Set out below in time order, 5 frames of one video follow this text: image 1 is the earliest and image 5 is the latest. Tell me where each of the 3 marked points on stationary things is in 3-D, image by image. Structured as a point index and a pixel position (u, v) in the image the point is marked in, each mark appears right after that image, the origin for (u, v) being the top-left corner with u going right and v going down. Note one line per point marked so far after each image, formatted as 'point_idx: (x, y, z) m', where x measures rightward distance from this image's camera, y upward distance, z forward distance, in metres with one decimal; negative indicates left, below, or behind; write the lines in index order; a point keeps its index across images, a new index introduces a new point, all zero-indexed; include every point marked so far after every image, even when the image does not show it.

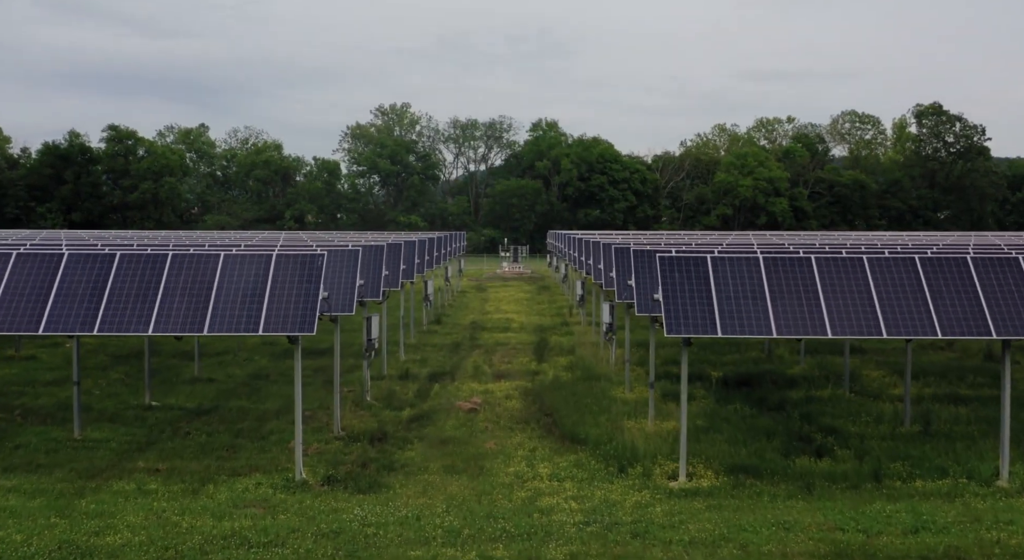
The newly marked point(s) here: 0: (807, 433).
0: (+5.2, -2.7, +15.7) m
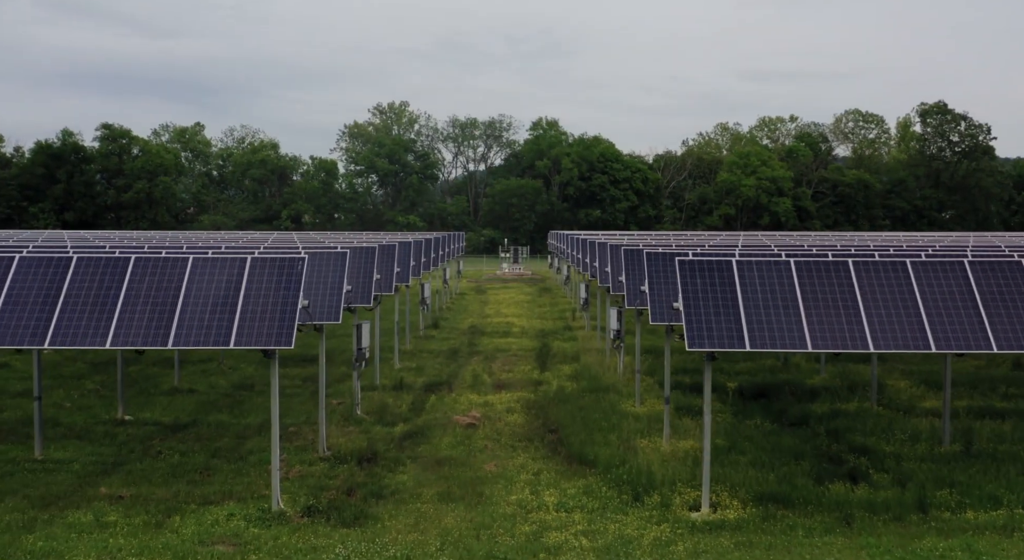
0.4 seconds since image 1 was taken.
0: (+5.2, -2.8, +14.4) m
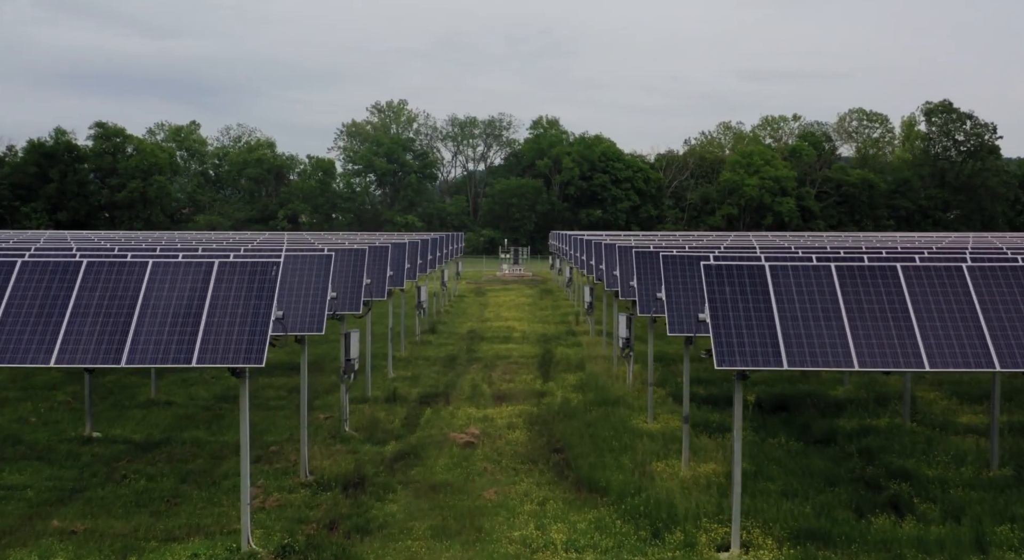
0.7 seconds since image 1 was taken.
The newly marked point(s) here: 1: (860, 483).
0: (+5.2, -2.9, +13.0) m
1: (+5.0, -2.9, +12.9) m
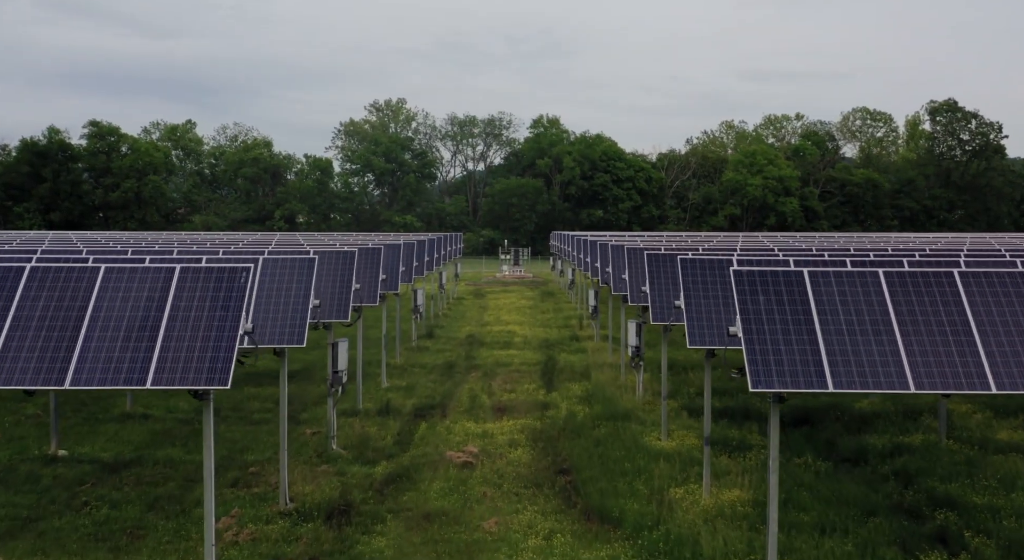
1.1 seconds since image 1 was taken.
0: (+5.3, -2.9, +11.7) m
1: (+5.0, -3.0, +11.6) m
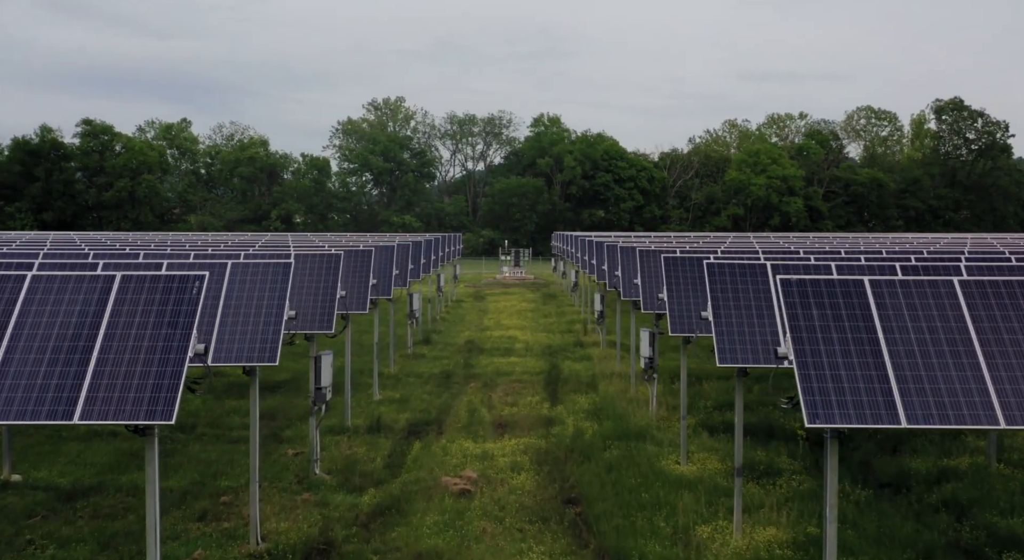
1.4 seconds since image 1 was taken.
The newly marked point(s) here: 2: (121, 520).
0: (+5.3, -3.0, +10.2) m
1: (+5.1, -3.1, +10.1) m
2: (-5.0, -3.1, +11.5) m
